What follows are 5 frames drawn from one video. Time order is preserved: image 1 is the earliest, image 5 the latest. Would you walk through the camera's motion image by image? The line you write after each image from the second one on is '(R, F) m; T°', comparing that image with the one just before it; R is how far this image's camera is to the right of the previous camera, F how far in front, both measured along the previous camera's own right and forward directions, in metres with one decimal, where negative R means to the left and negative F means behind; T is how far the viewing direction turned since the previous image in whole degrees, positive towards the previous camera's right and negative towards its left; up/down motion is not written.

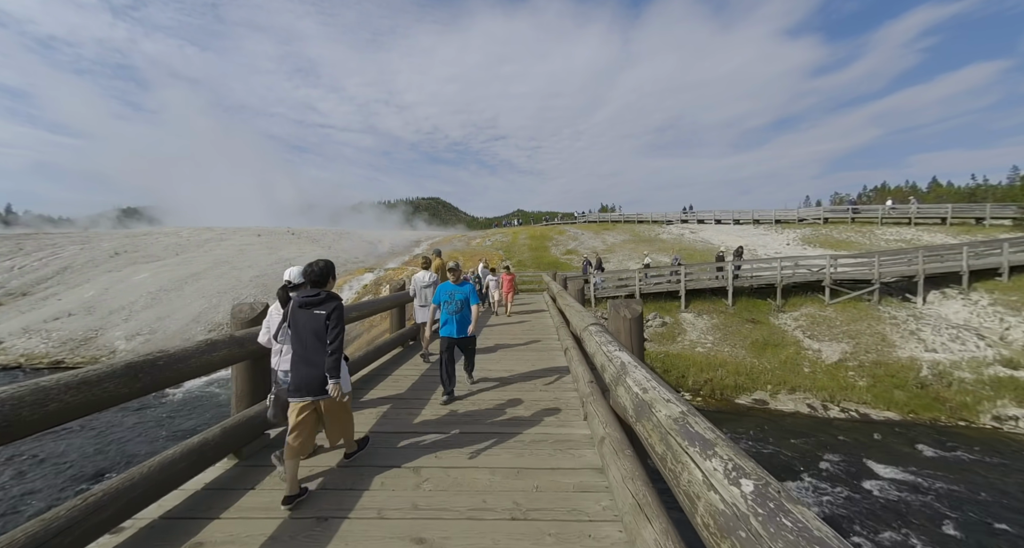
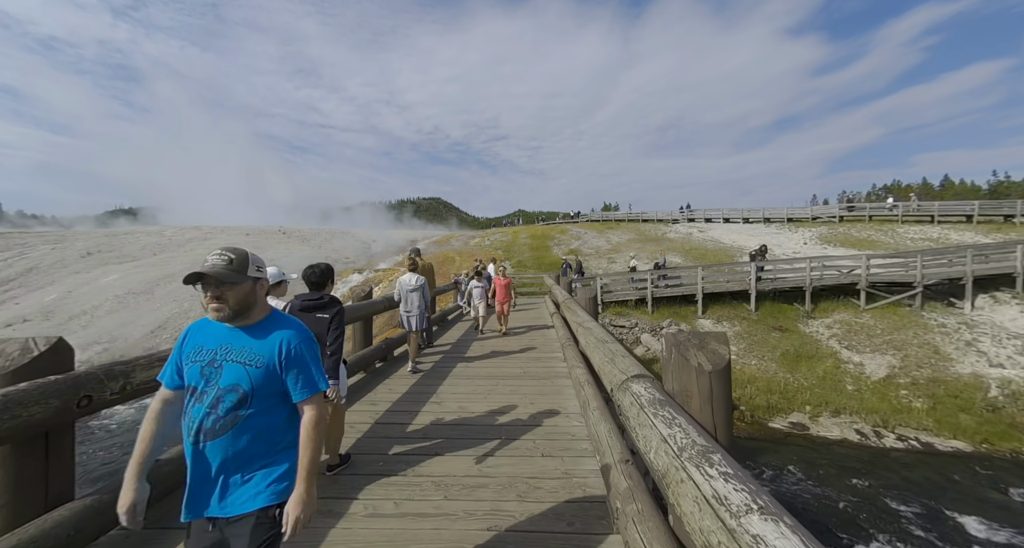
(+0.1, +1.8) m; 0°
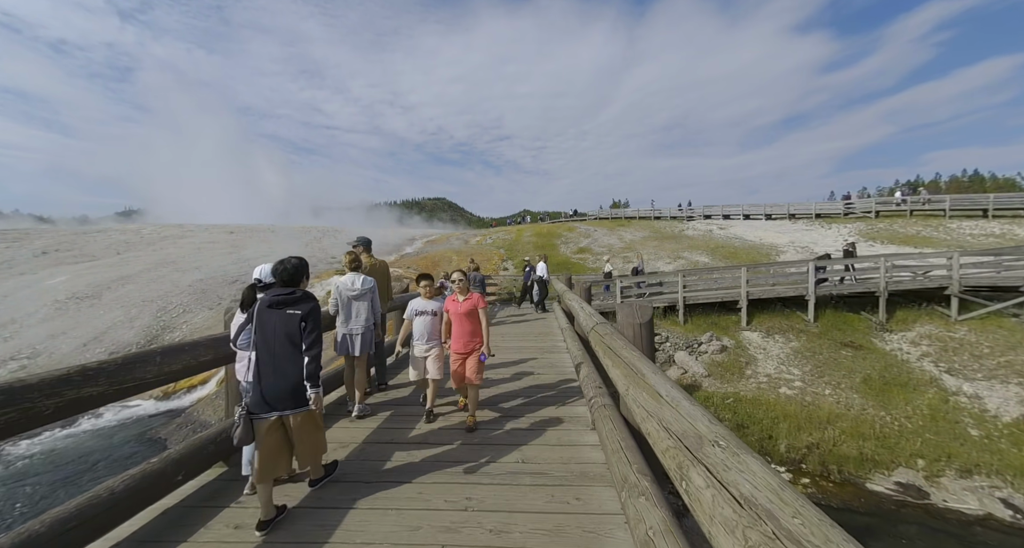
(+0.1, +3.0) m; -1°
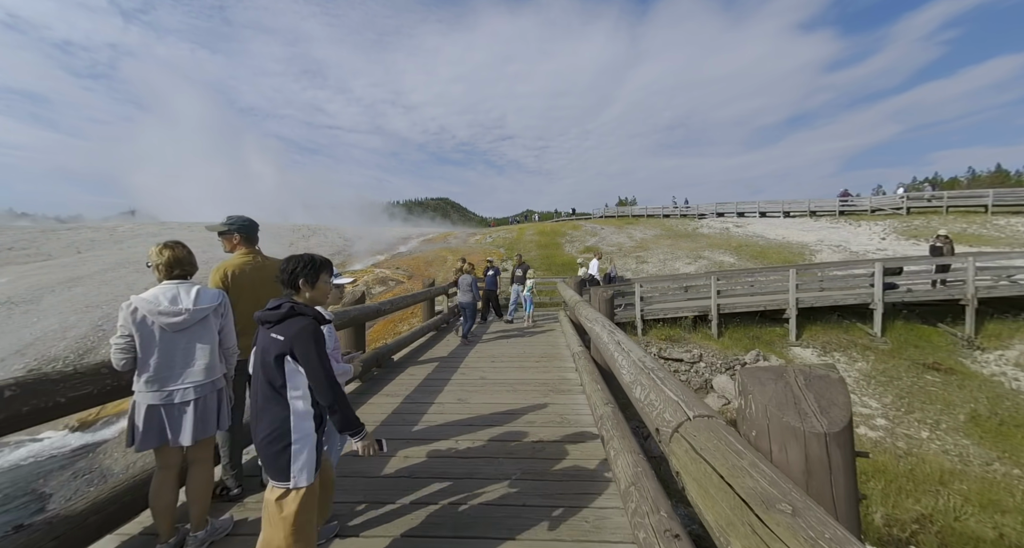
(+0.1, +2.4) m; 0°
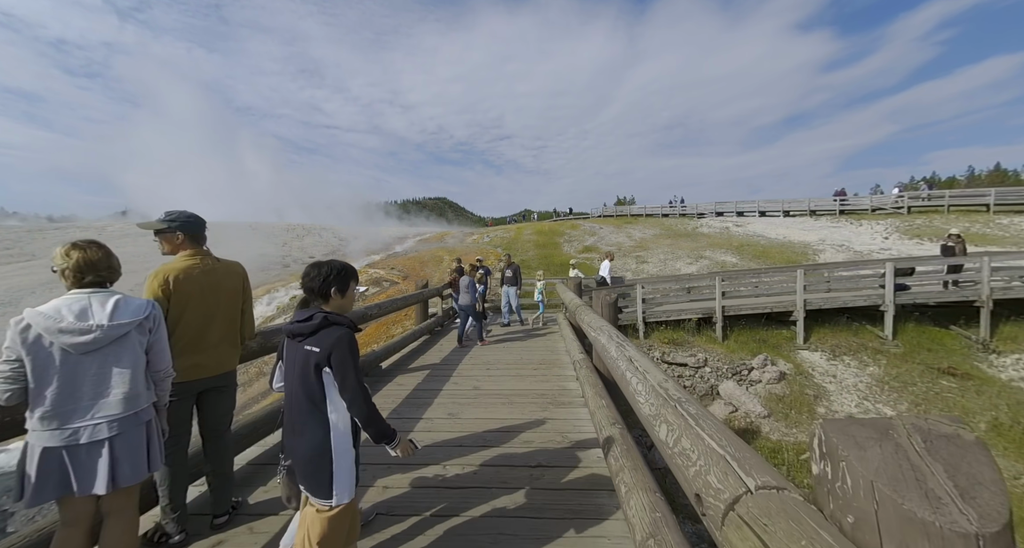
(0.0, +0.5) m; 0°
